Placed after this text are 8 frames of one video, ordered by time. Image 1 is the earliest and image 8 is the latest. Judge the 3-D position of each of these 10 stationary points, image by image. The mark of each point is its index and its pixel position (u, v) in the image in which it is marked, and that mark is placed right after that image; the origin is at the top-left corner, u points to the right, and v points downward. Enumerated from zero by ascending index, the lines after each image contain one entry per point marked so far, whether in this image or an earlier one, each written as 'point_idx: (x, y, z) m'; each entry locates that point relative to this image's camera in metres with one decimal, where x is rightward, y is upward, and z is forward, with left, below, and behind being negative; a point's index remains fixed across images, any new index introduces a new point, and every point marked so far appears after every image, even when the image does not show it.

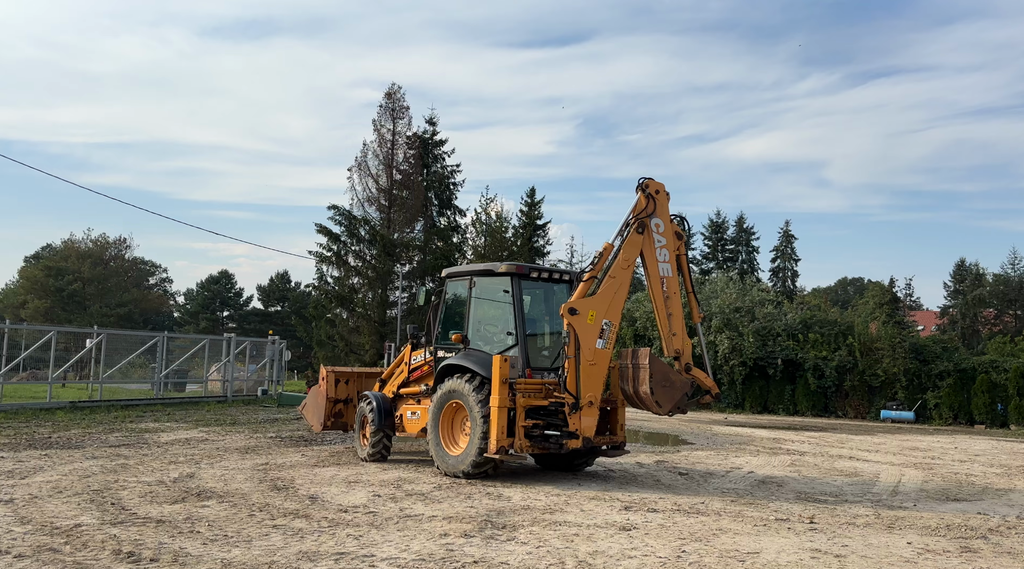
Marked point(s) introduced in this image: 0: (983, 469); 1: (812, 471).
0: (+7.2, -2.8, +12.3) m
1: (+4.2, -2.6, +11.3) m
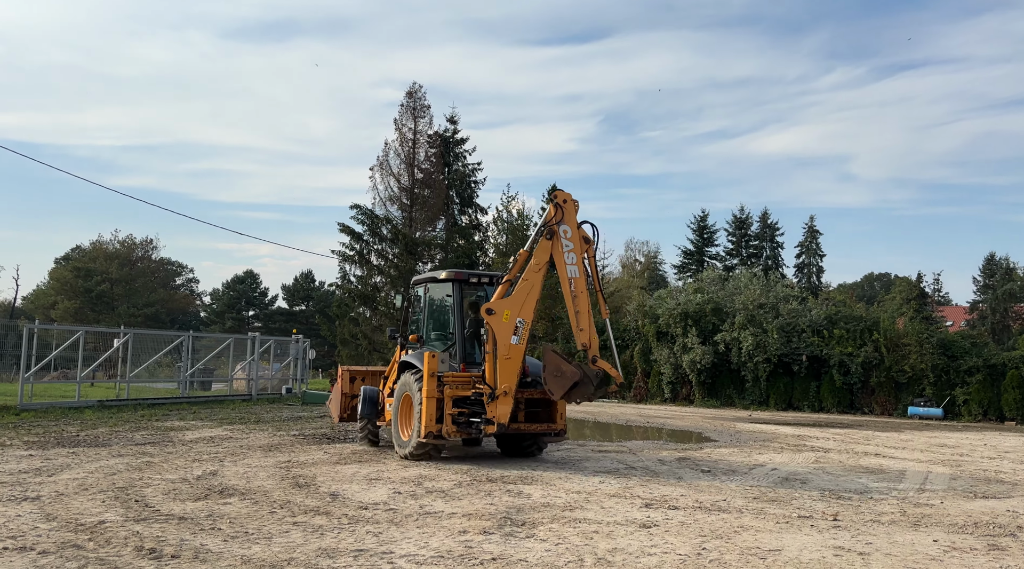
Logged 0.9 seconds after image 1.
0: (+7.5, -2.7, +12.1) m
1: (+4.5, -2.5, +11.2) m
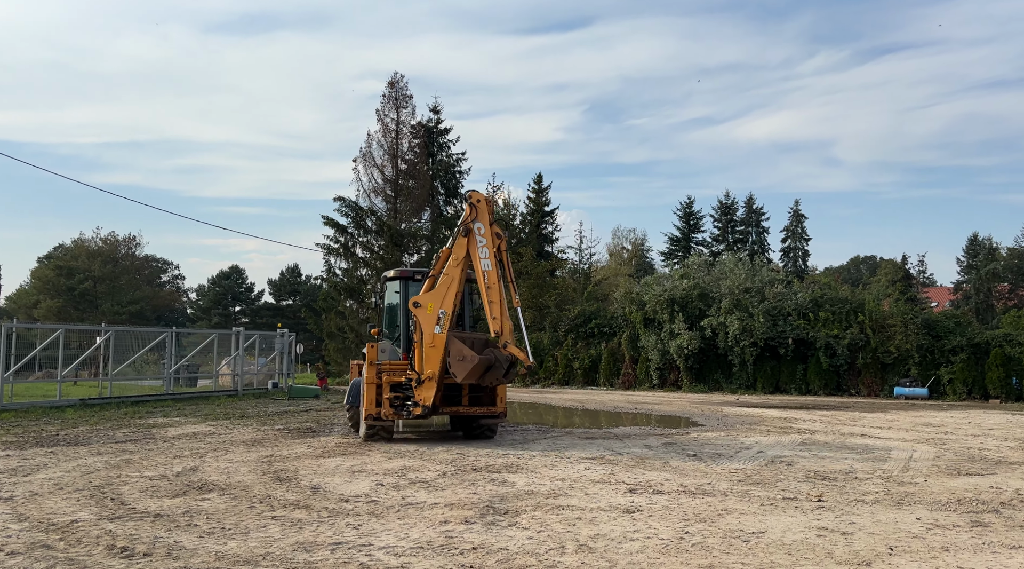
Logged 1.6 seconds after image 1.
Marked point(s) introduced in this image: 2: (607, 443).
0: (+7.3, -2.4, +12.2) m
1: (+4.3, -2.3, +11.2) m
2: (+1.4, -2.3, +12.0) m
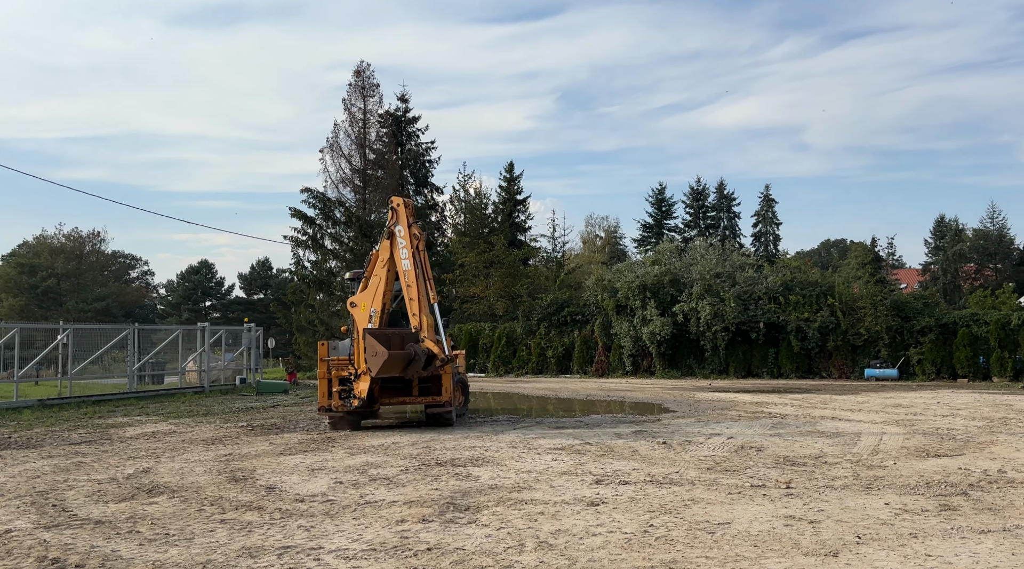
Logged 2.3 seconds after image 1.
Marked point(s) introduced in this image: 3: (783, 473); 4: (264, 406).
0: (+6.8, -2.1, +12.2) m
1: (+3.8, -2.0, +11.1) m
2: (+0.9, -2.1, +11.9) m
3: (+2.5, -1.8, +7.6) m
4: (-5.6, -2.7, +18.3) m
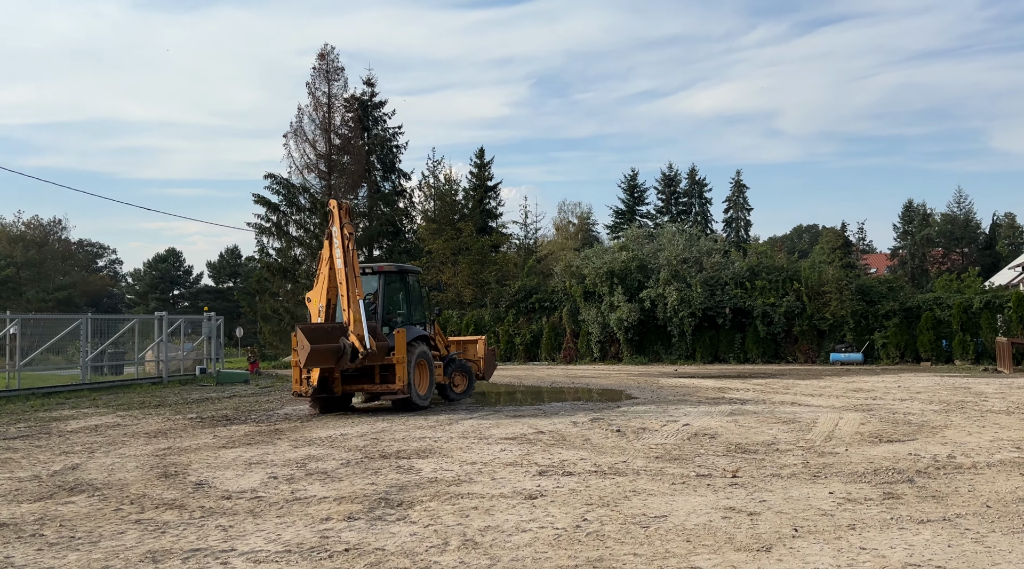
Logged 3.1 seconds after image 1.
0: (+6.2, -1.8, +12.2) m
1: (+3.2, -1.8, +11.0) m
2: (+0.3, -1.9, +11.7) m
3: (+2.0, -1.6, +7.5) m
4: (-6.4, -2.5, +17.9) m
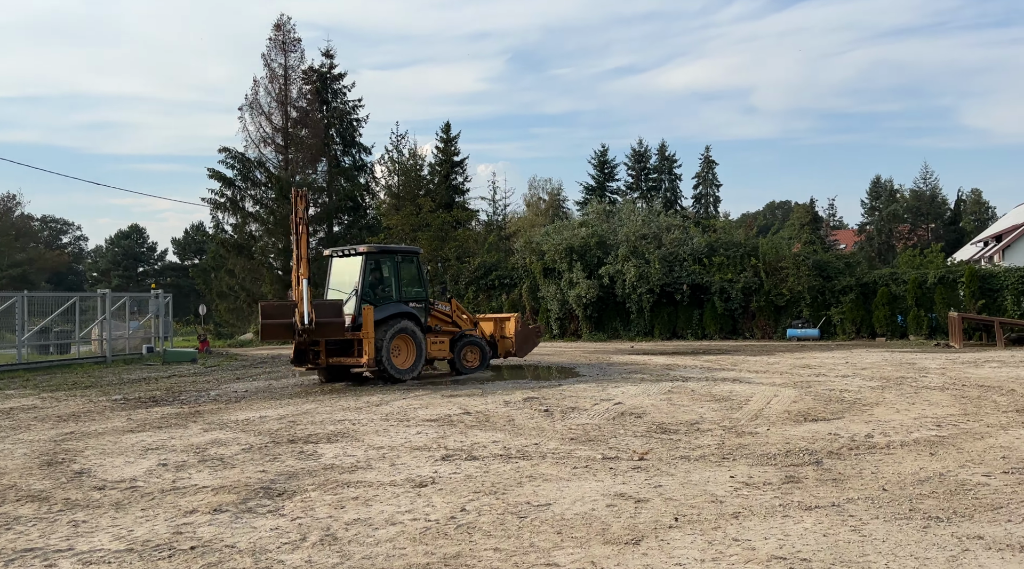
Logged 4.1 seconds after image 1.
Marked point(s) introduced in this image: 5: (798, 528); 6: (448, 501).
0: (+5.2, -1.5, +12.1) m
1: (+2.3, -1.5, +10.8) m
2: (-0.6, -1.6, +11.4) m
3: (+1.2, -1.4, +7.3) m
4: (-7.6, -2.0, +17.5) m
5: (+1.5, -1.3, +4.2) m
6: (-0.4, -1.4, +5.1) m
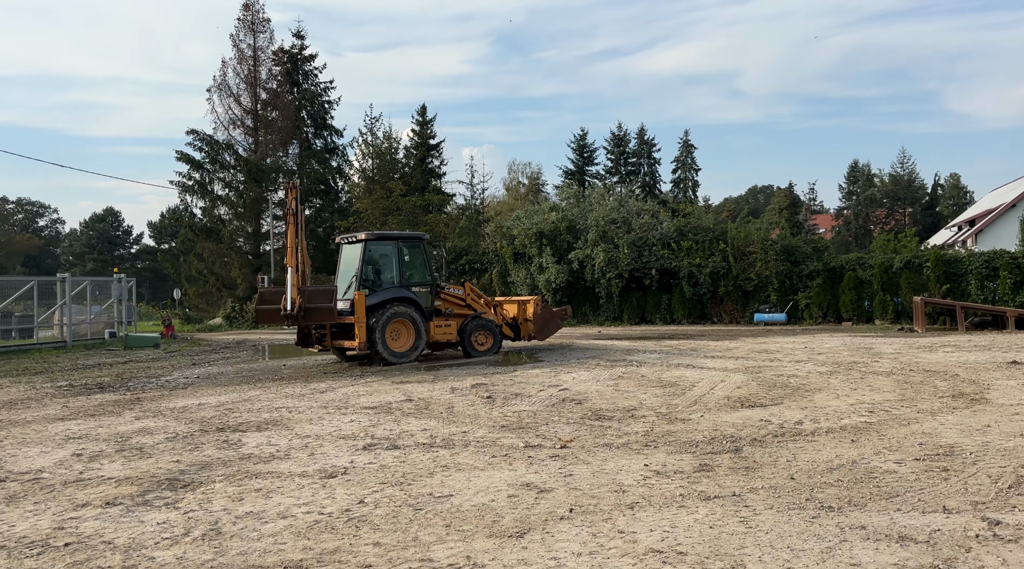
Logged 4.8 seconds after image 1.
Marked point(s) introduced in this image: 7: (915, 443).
0: (+4.5, -1.3, +12.1) m
1: (+1.6, -1.3, +10.8) m
2: (-1.4, -1.4, +11.3) m
3: (+0.6, -1.3, +7.2) m
4: (-8.4, -1.7, +17.2) m
5: (+0.9, -1.2, +4.1) m
6: (-1.0, -1.3, +5.0) m
7: (+3.0, -1.2, +6.0) m
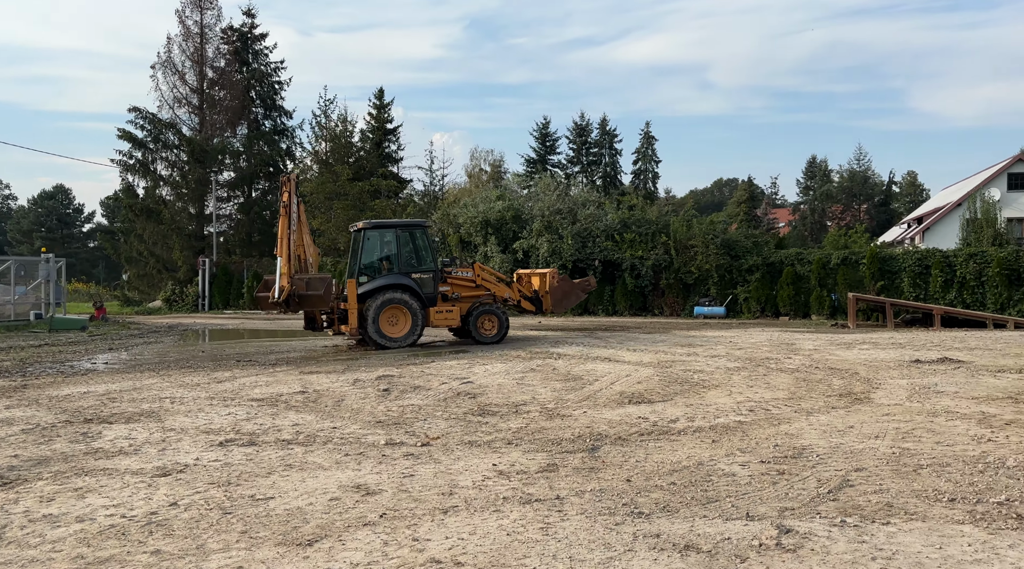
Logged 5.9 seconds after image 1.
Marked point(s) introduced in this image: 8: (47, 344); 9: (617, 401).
0: (+3.1, -1.2, +12.2) m
1: (+0.3, -1.2, +10.7) m
2: (-2.6, -1.3, +11.1) m
3: (-0.5, -1.2, +7.1) m
4: (-9.9, -1.3, +16.7) m
5: (-0.1, -1.2, +4.0) m
6: (-2.0, -1.2, +4.8) m
7: (+1.9, -1.2, +6.0) m
8: (-9.8, -1.3, +17.0) m
9: (+1.1, -1.2, +8.5) m
